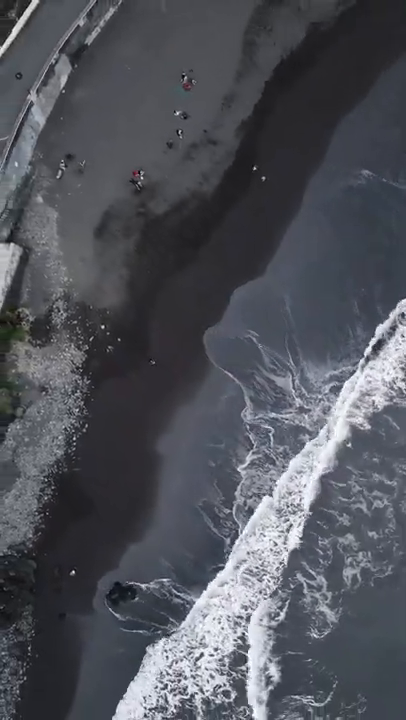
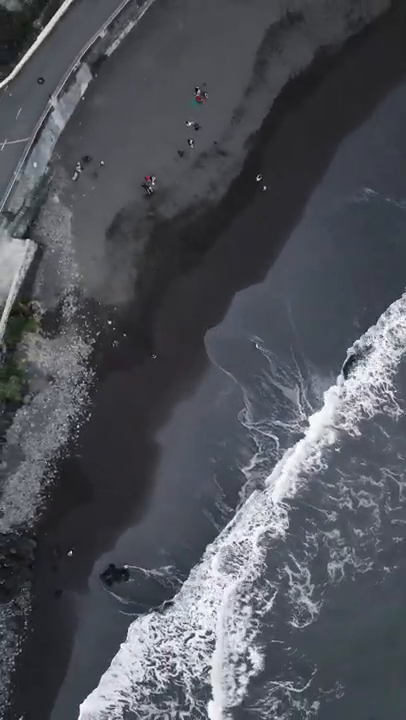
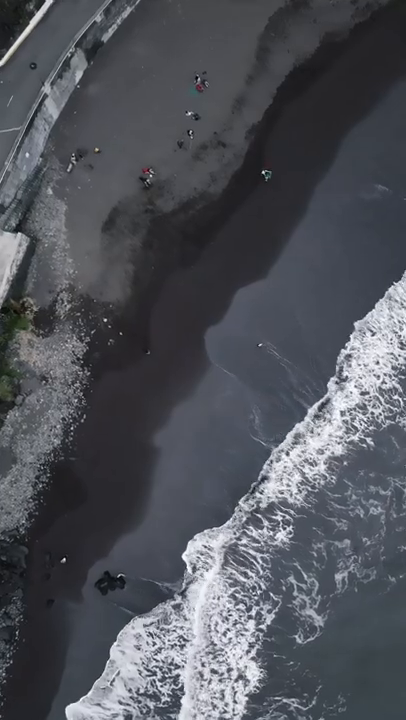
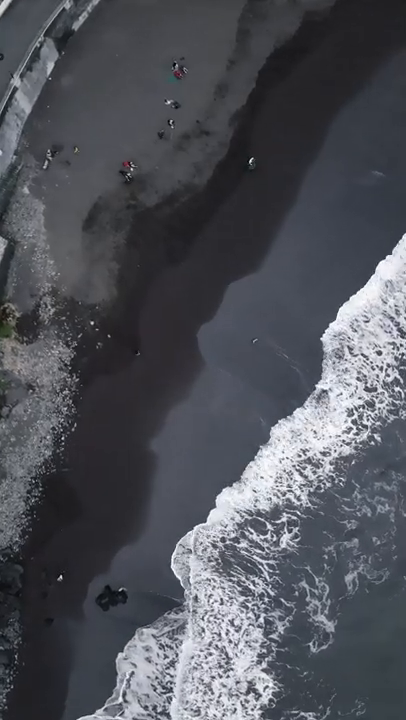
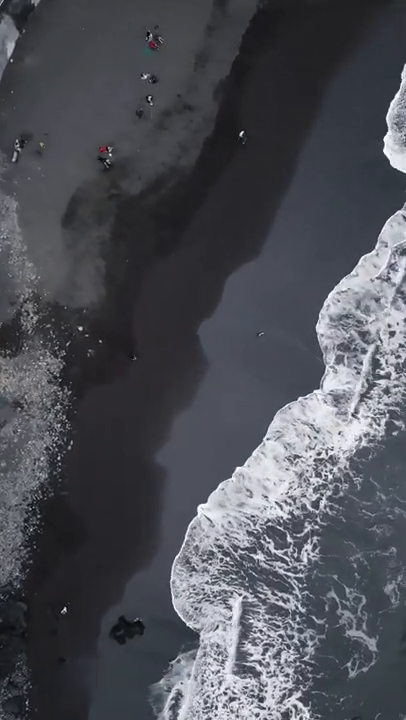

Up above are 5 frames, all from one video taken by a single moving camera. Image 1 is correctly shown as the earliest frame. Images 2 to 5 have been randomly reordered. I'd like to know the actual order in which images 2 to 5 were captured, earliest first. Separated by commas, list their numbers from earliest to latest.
2, 3, 4, 5
